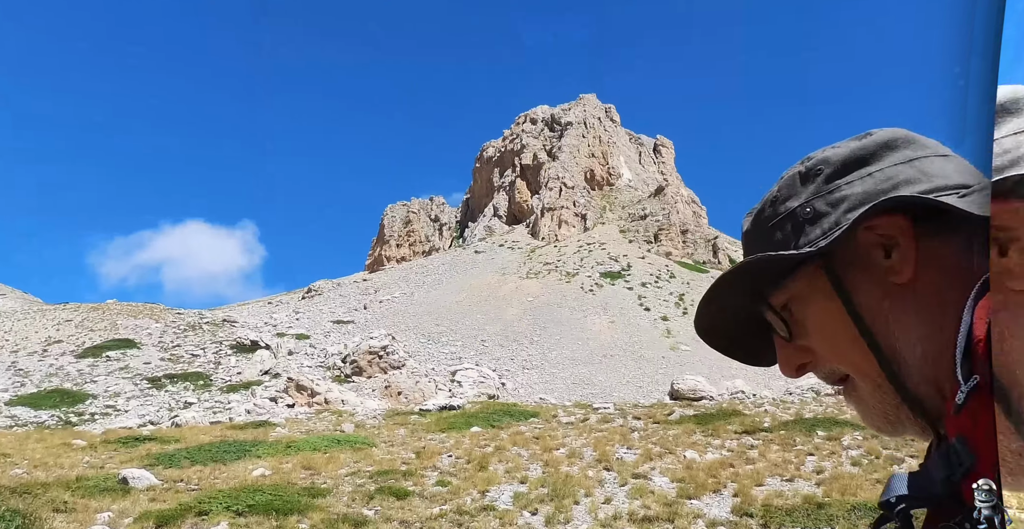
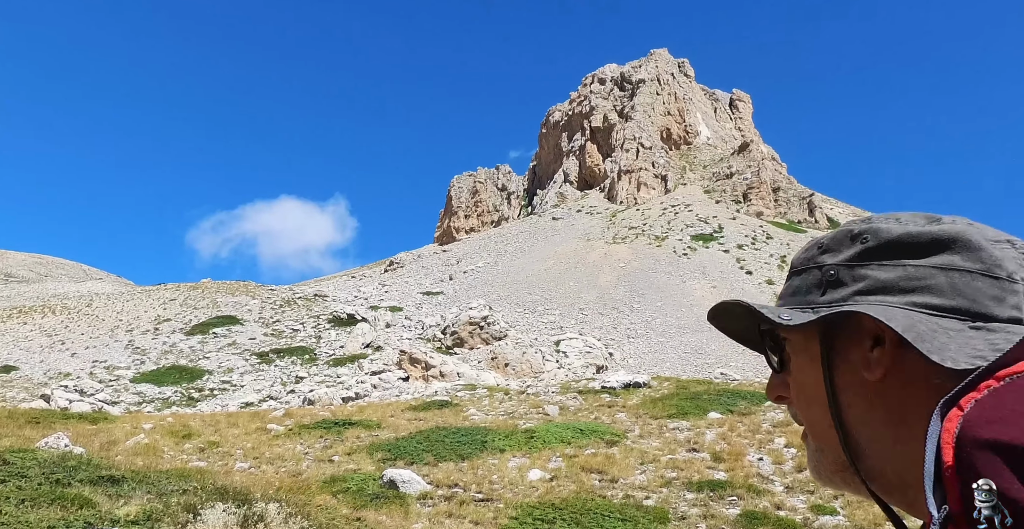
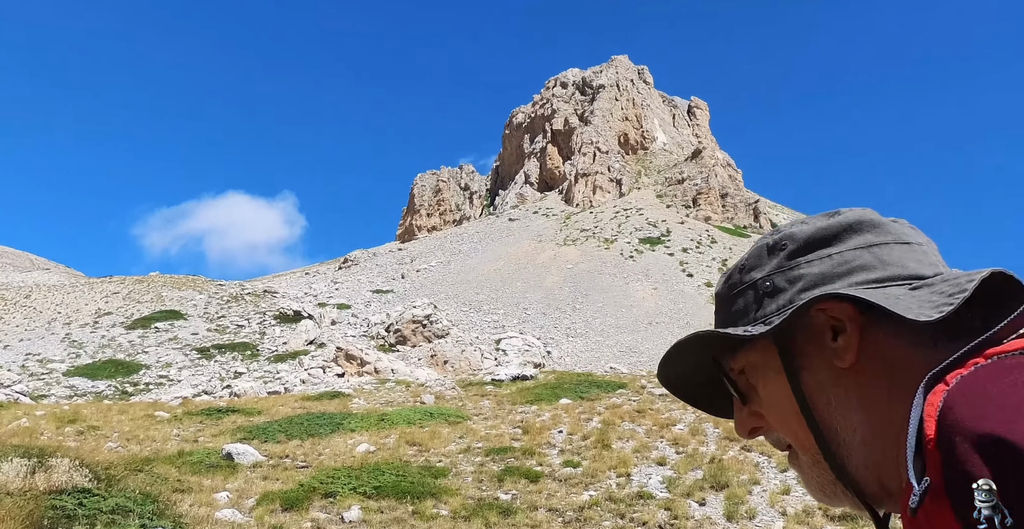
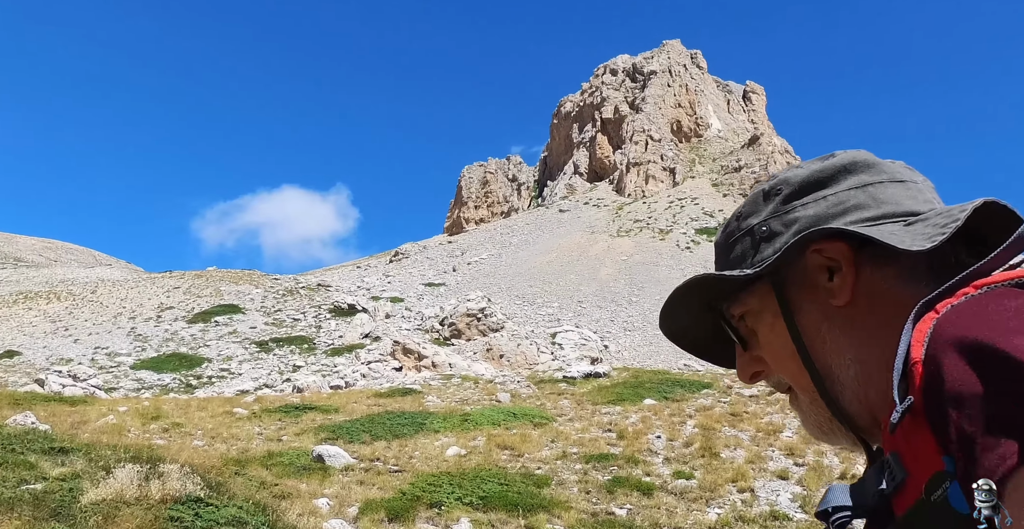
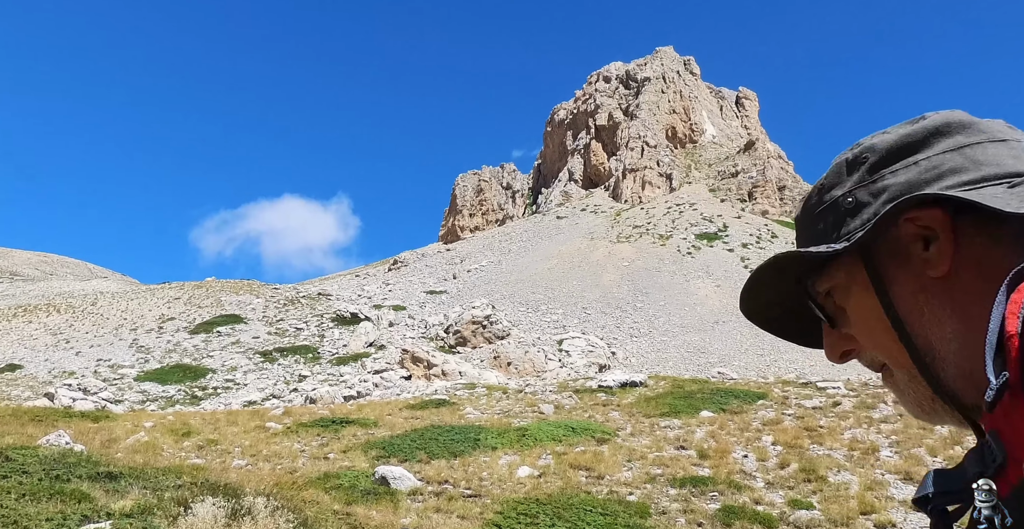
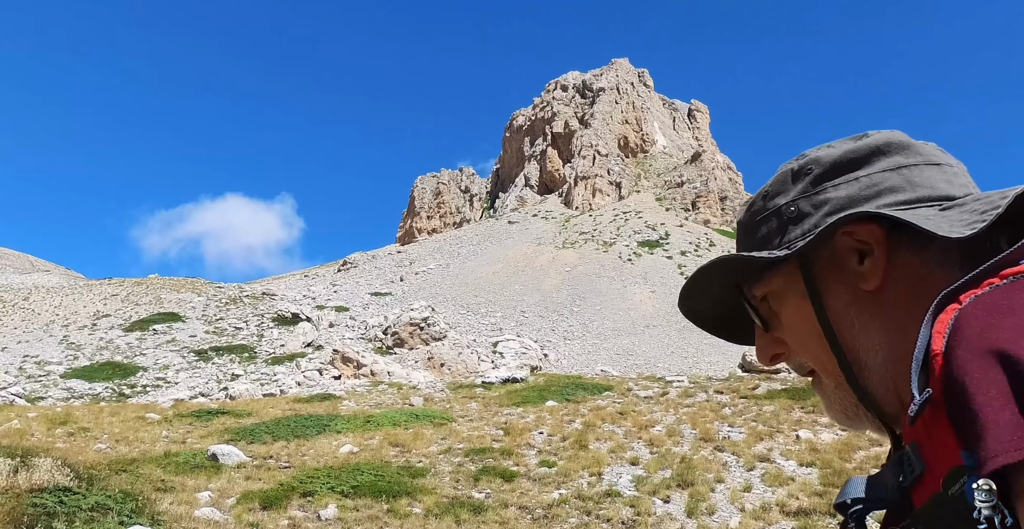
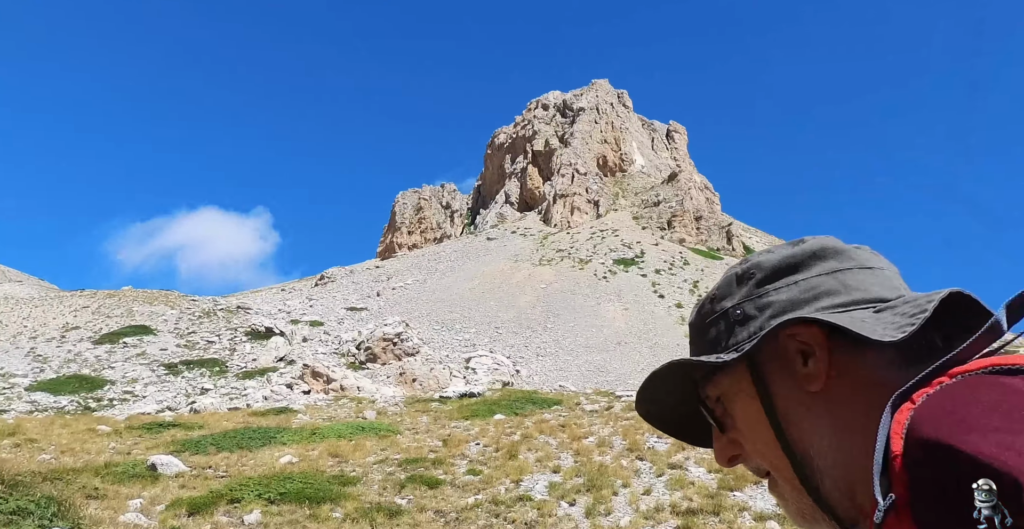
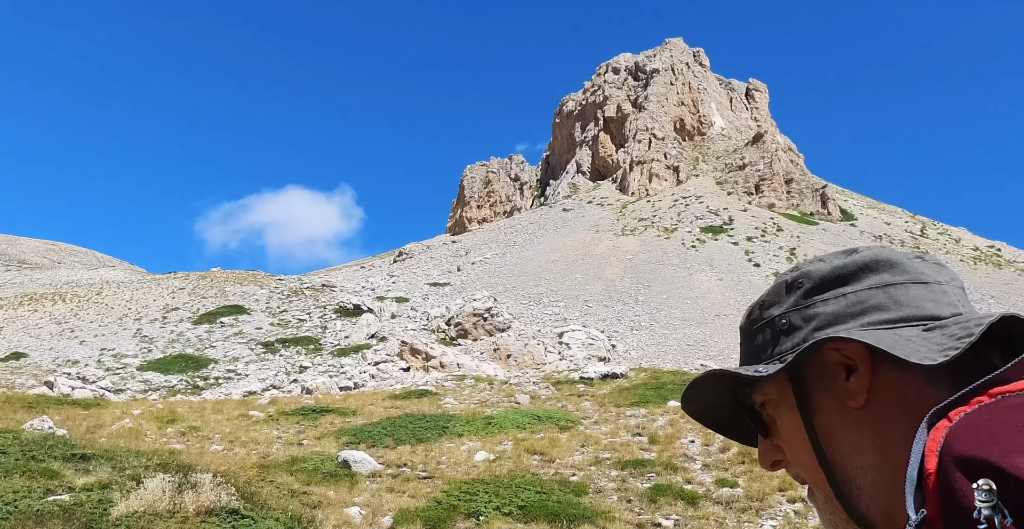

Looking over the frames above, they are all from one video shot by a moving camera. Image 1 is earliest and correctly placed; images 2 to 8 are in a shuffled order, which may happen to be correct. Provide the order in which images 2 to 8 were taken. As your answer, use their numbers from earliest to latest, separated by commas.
7, 6, 3, 4, 8, 5, 2
